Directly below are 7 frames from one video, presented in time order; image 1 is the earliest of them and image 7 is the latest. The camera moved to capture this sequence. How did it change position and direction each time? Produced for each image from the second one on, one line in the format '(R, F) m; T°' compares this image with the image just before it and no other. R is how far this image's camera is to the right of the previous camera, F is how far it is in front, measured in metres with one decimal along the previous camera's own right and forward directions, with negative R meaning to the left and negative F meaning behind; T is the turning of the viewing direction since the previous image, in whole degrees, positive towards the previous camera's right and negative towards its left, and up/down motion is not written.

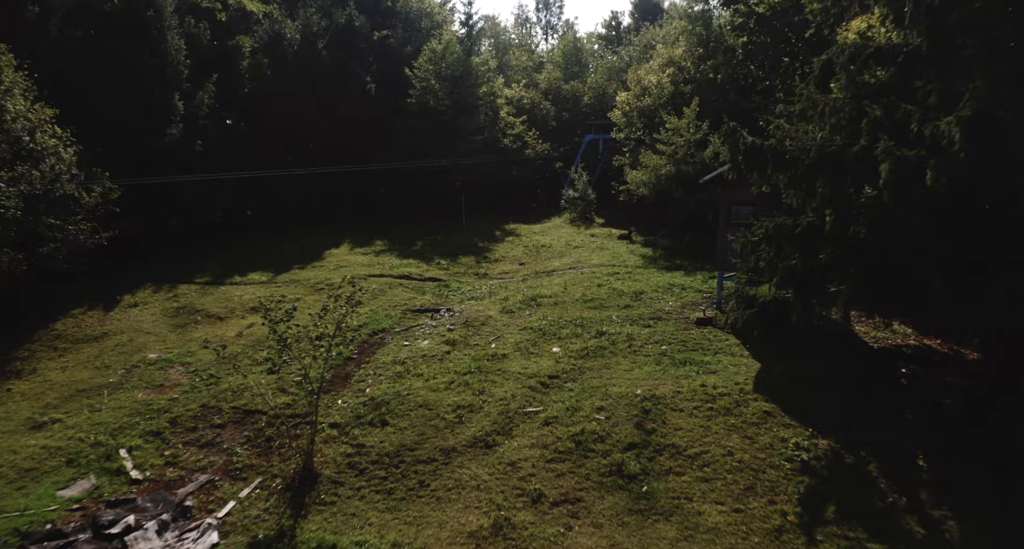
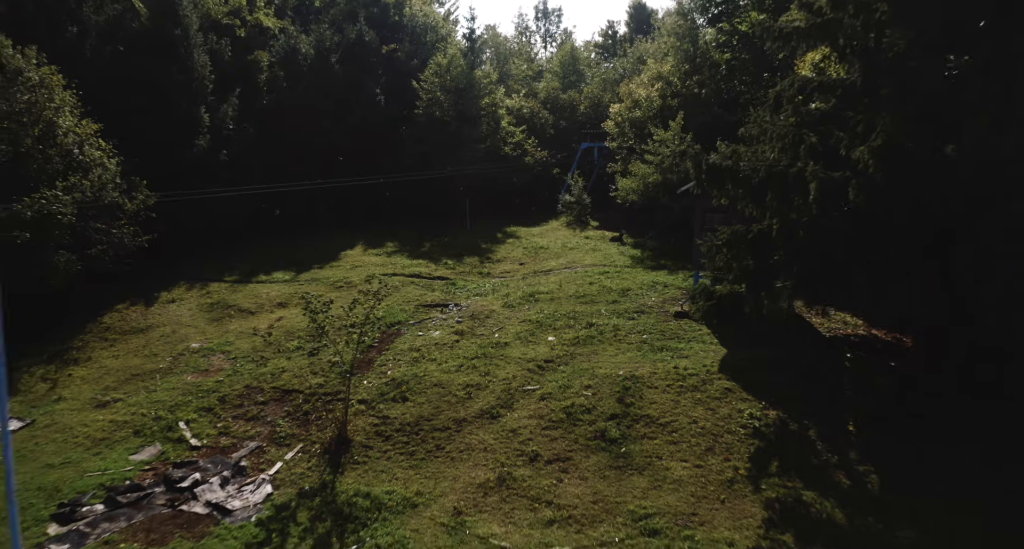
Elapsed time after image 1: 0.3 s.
(0.0, -1.4) m; 0°
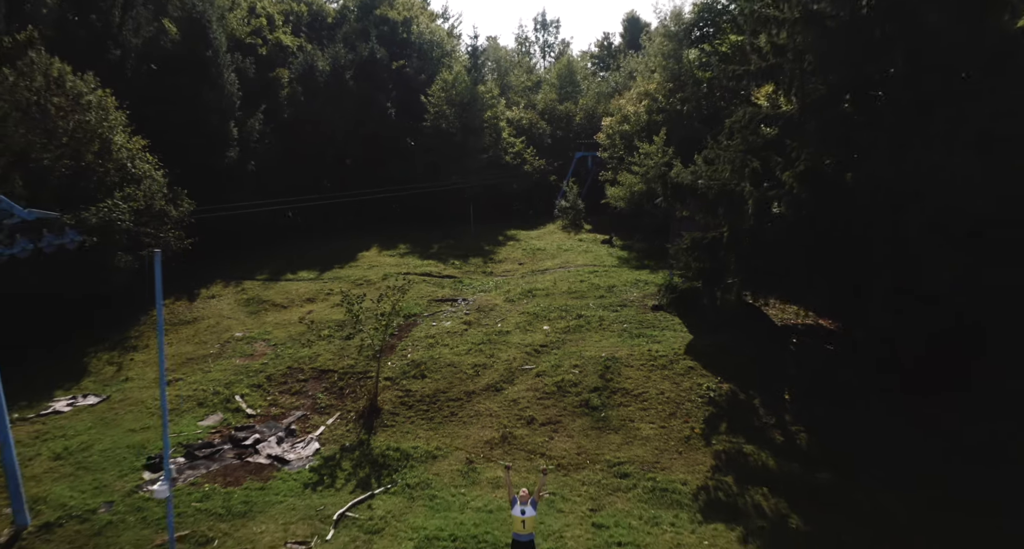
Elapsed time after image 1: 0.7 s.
(0.0, -1.9) m; 0°
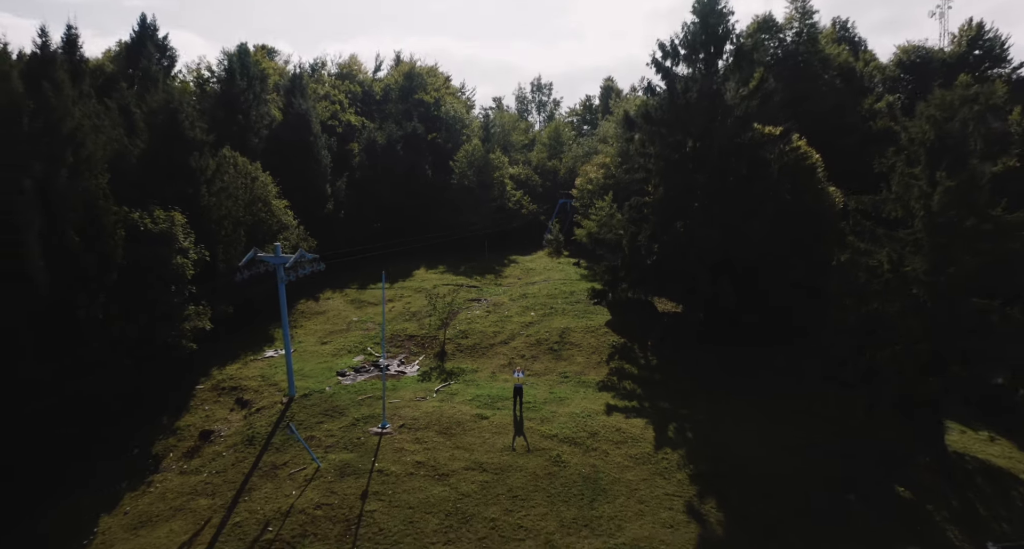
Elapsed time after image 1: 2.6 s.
(0.0, -10.0) m; 0°
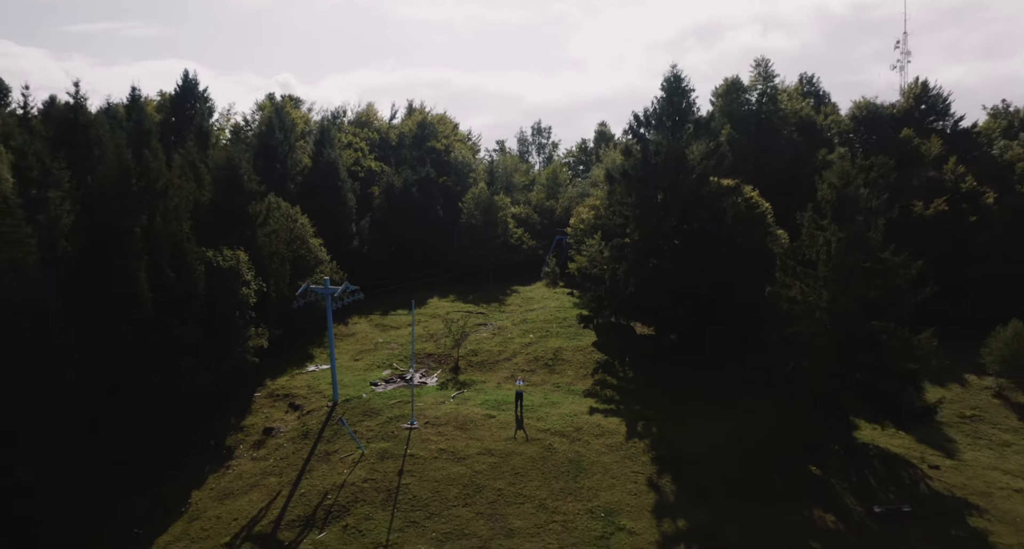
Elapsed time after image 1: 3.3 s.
(0.0, -4.4) m; 0°
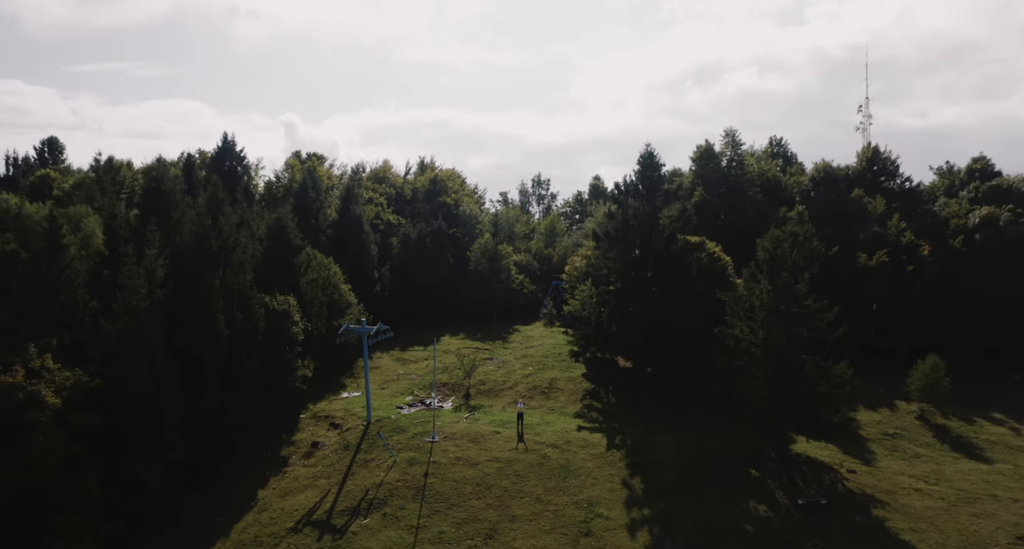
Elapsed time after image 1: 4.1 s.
(-0.1, -5.1) m; 0°
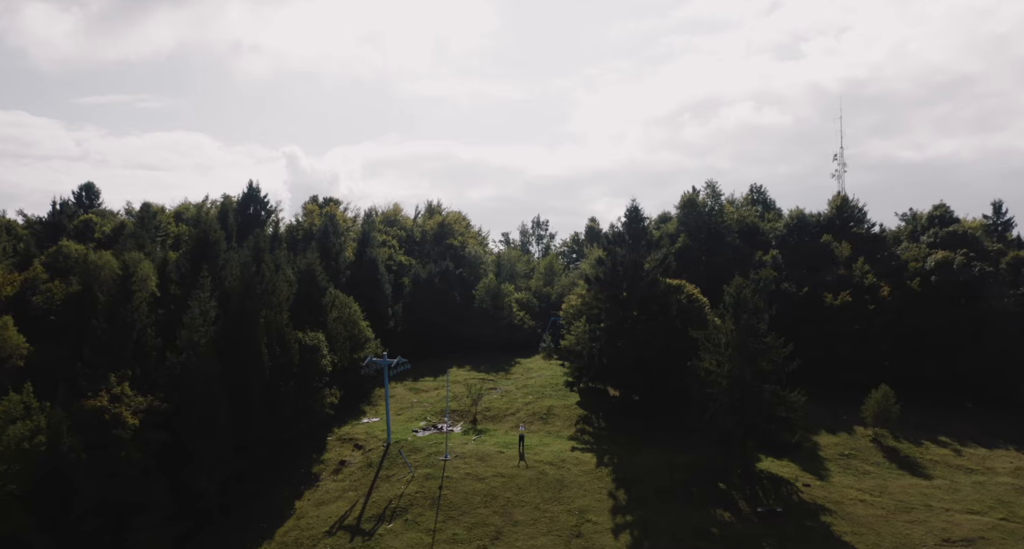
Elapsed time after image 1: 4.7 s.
(-0.1, -4.2) m; 0°
